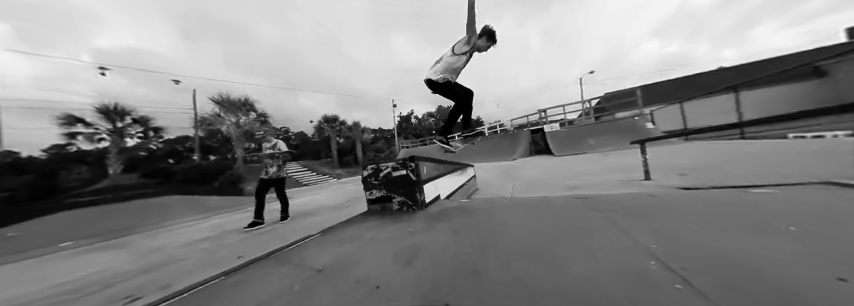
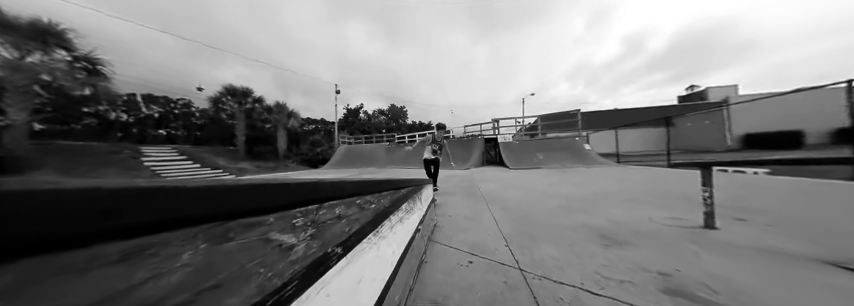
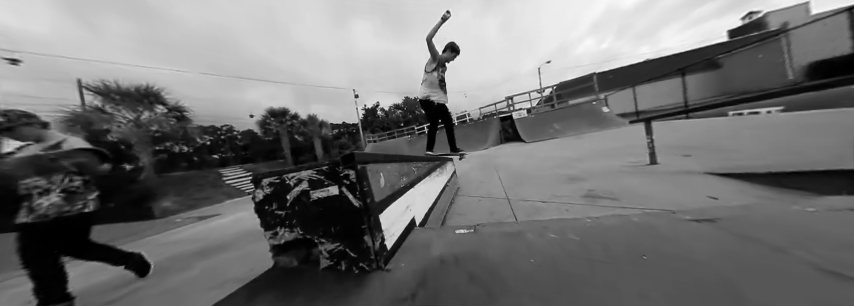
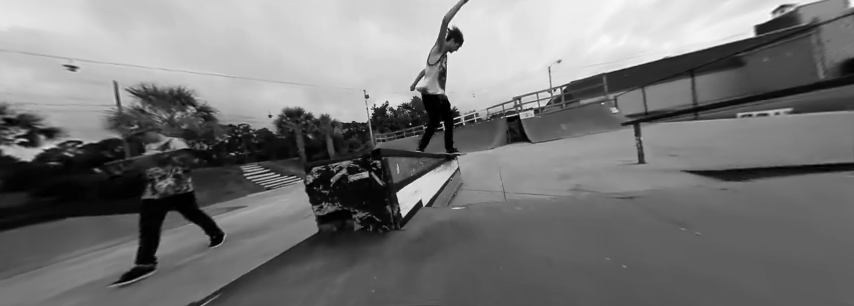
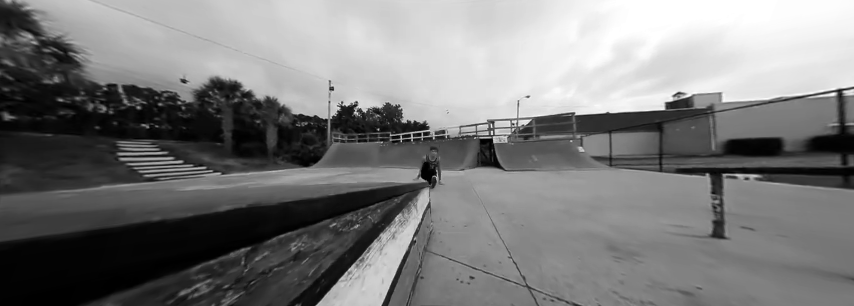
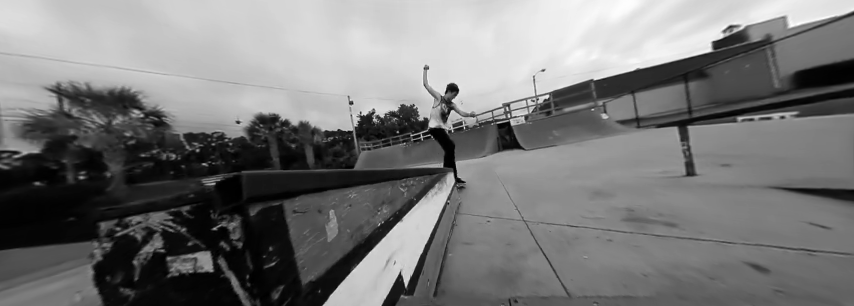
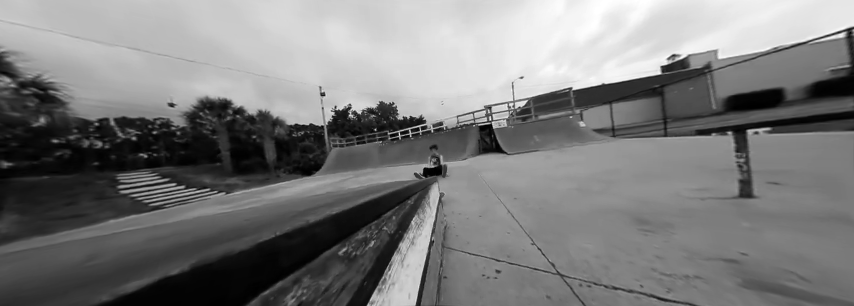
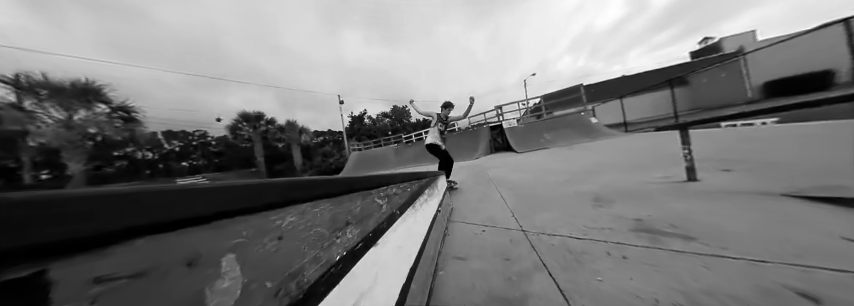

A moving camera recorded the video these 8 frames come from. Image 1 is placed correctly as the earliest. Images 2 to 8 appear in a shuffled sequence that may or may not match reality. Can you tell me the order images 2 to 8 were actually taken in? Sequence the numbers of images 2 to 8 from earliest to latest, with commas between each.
4, 3, 6, 8, 2, 5, 7
